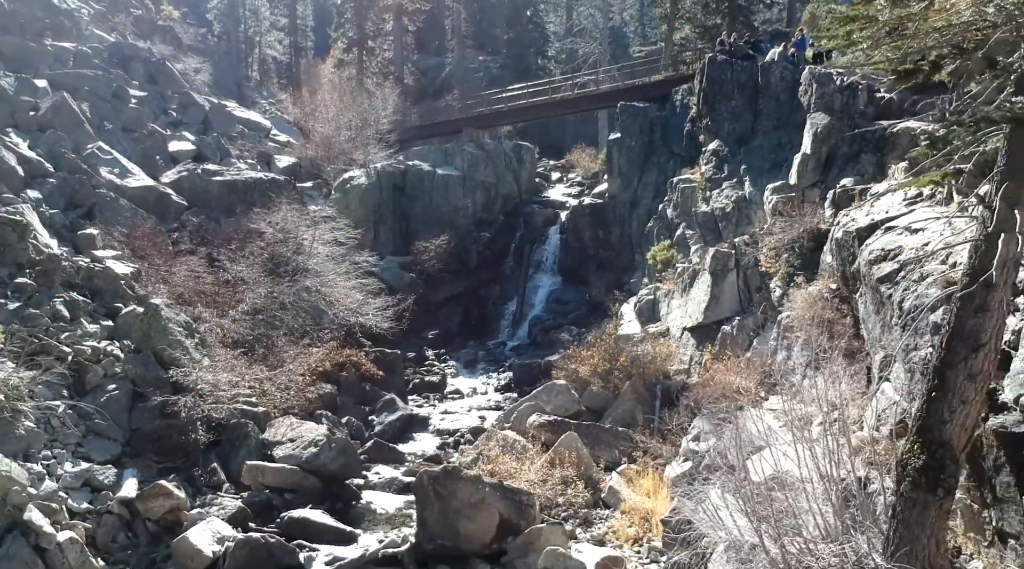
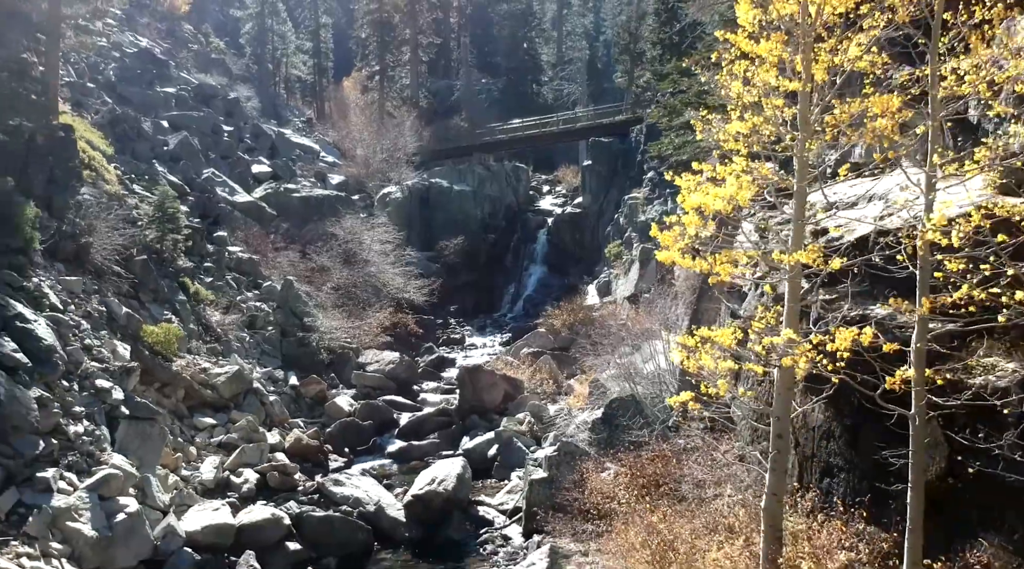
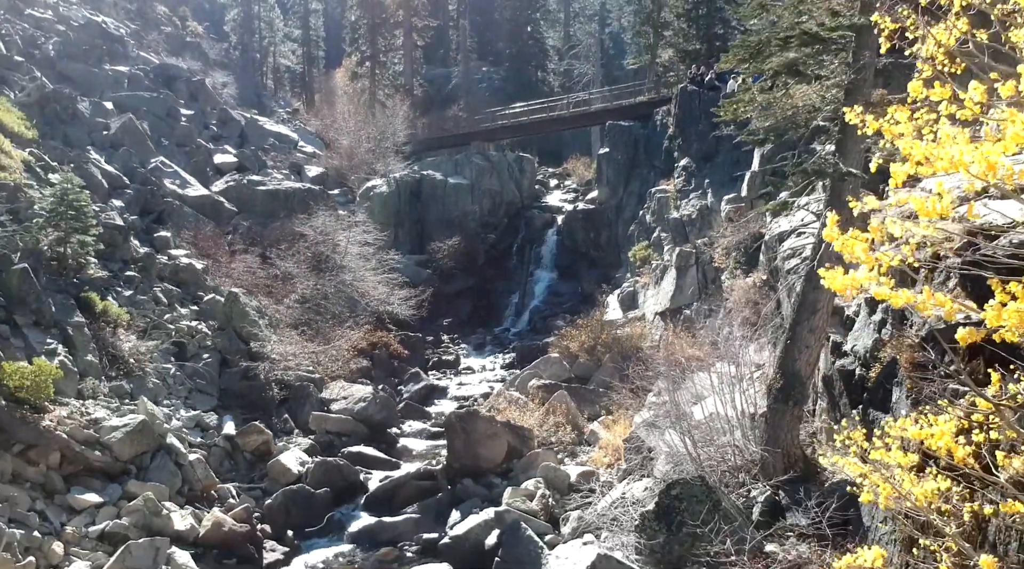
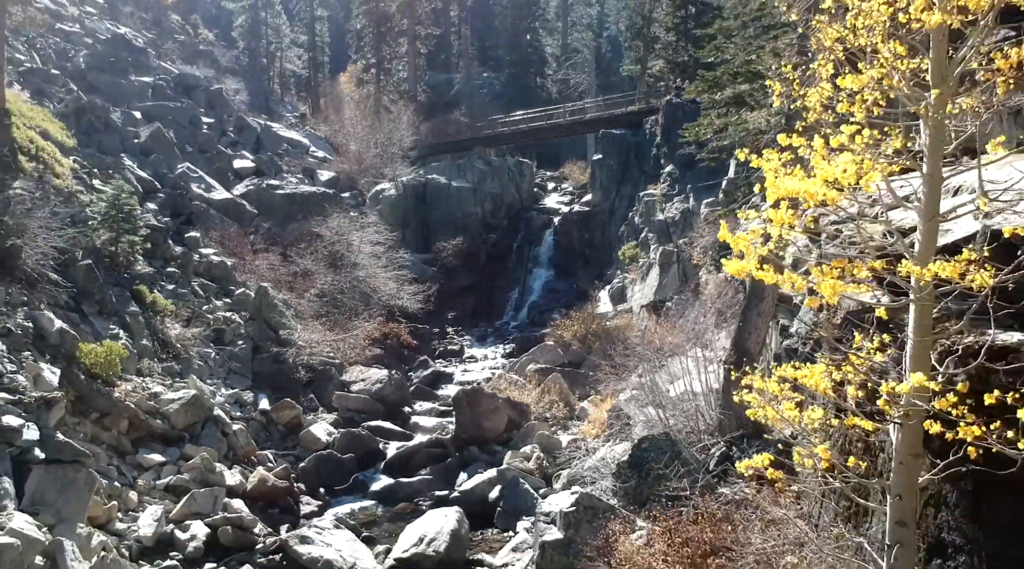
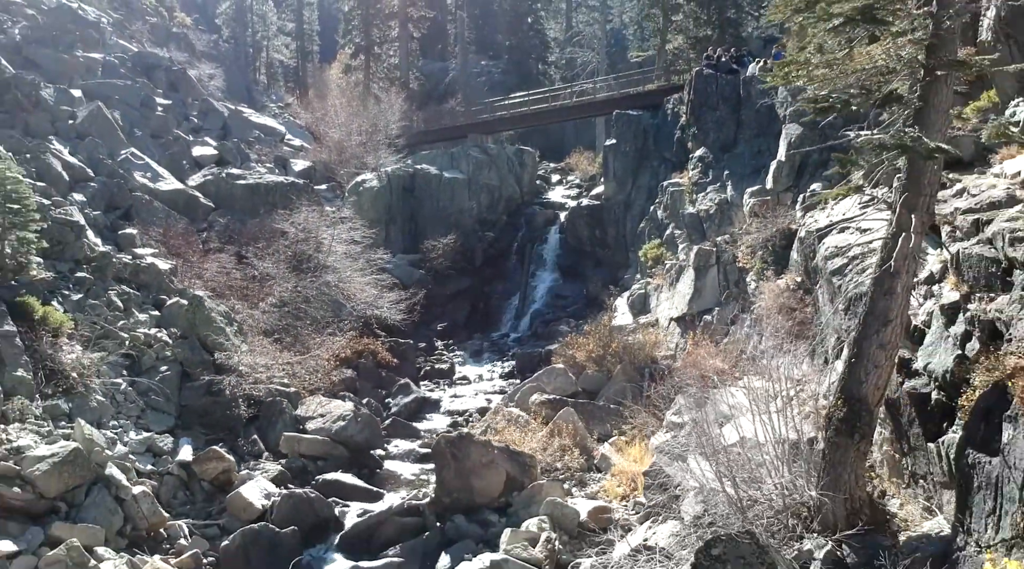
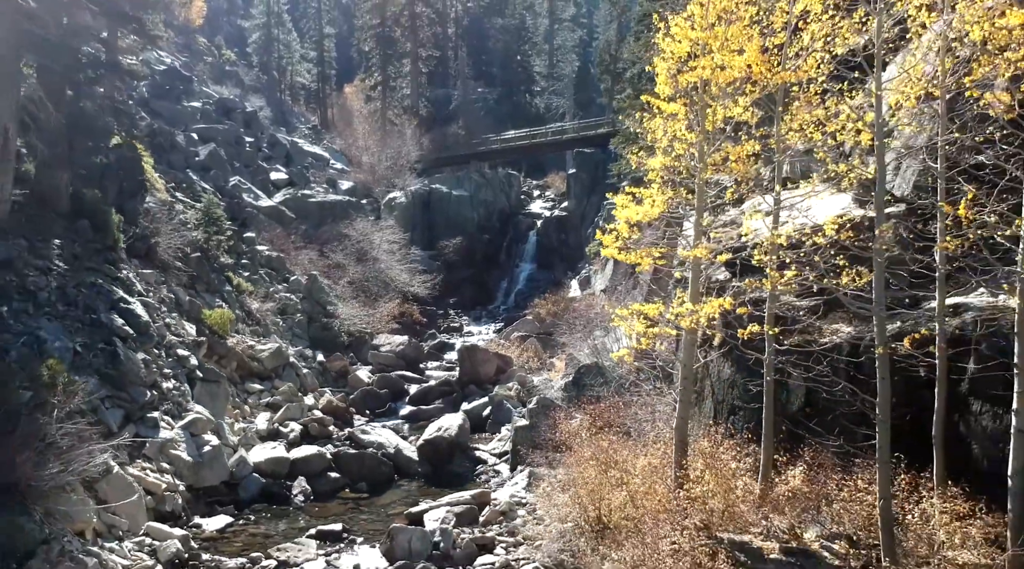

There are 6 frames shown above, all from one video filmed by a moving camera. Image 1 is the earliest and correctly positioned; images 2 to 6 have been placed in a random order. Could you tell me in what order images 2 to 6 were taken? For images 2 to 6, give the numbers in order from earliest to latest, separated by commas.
5, 3, 4, 2, 6
